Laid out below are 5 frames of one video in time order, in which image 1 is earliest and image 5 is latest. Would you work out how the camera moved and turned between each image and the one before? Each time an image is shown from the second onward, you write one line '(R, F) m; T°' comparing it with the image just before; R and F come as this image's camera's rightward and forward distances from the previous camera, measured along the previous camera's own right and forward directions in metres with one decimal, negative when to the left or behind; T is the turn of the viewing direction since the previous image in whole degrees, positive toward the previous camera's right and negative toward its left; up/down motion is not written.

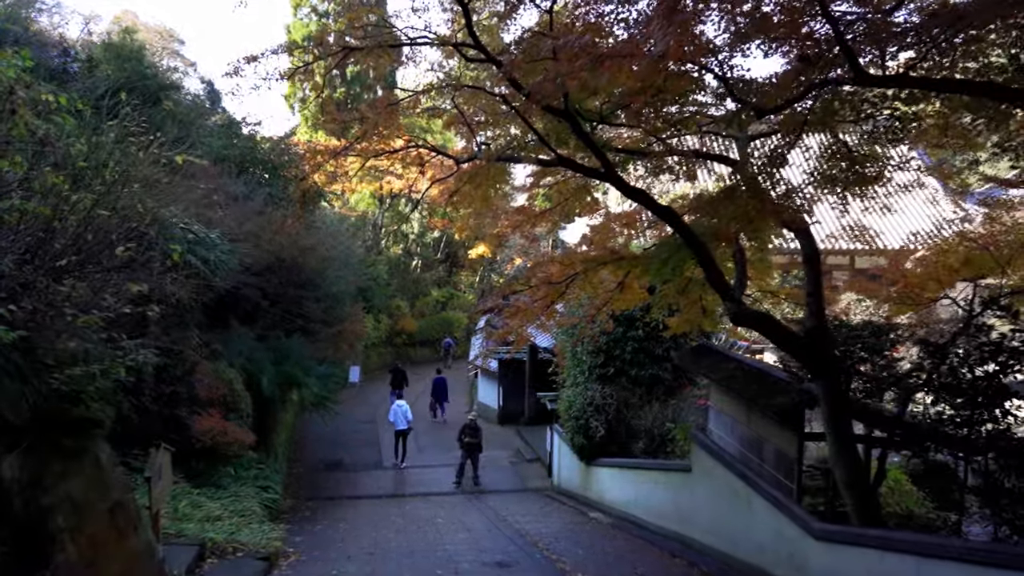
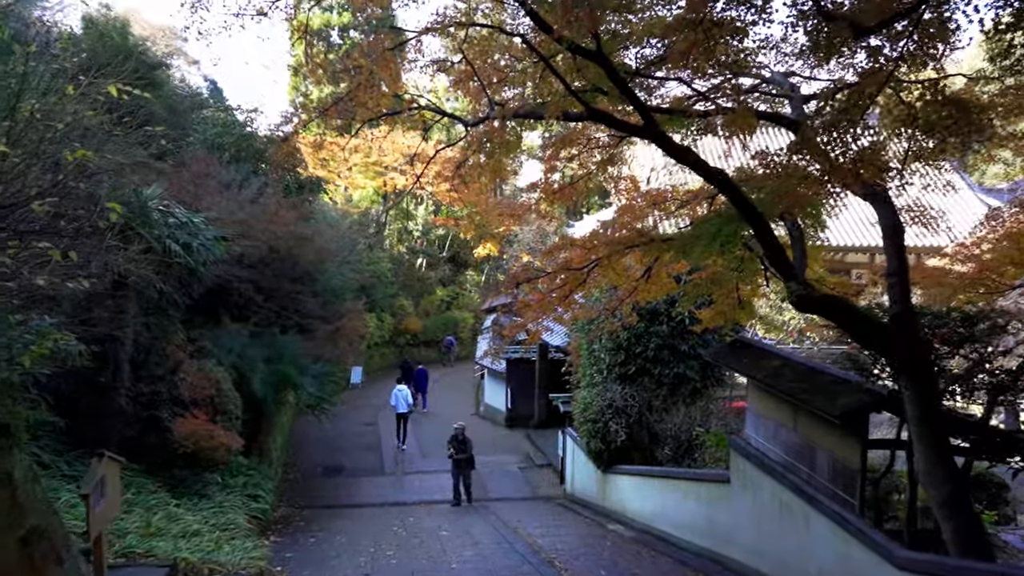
(-0.1, +1.0) m; 0°
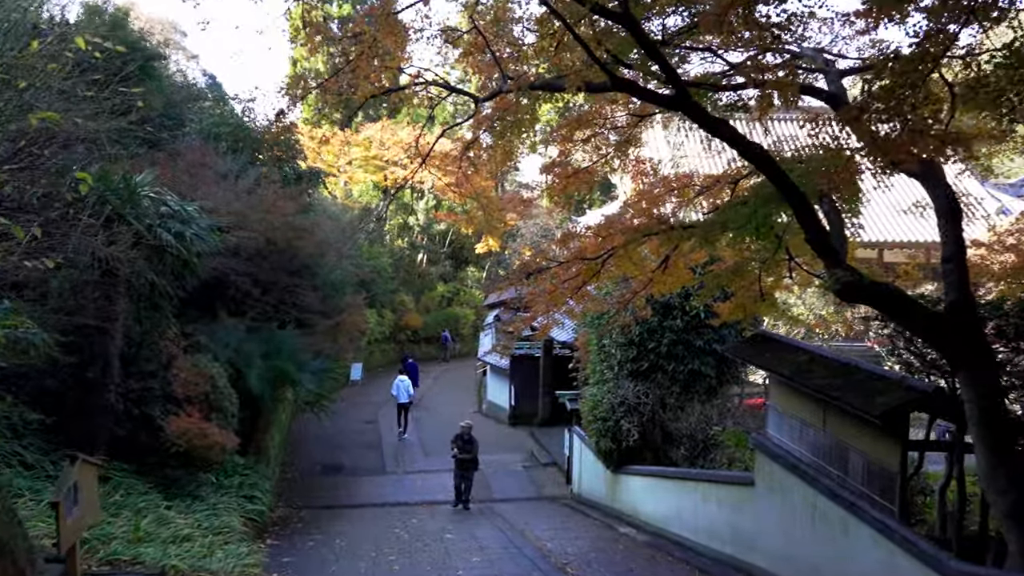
(-0.1, +0.4) m; 0°
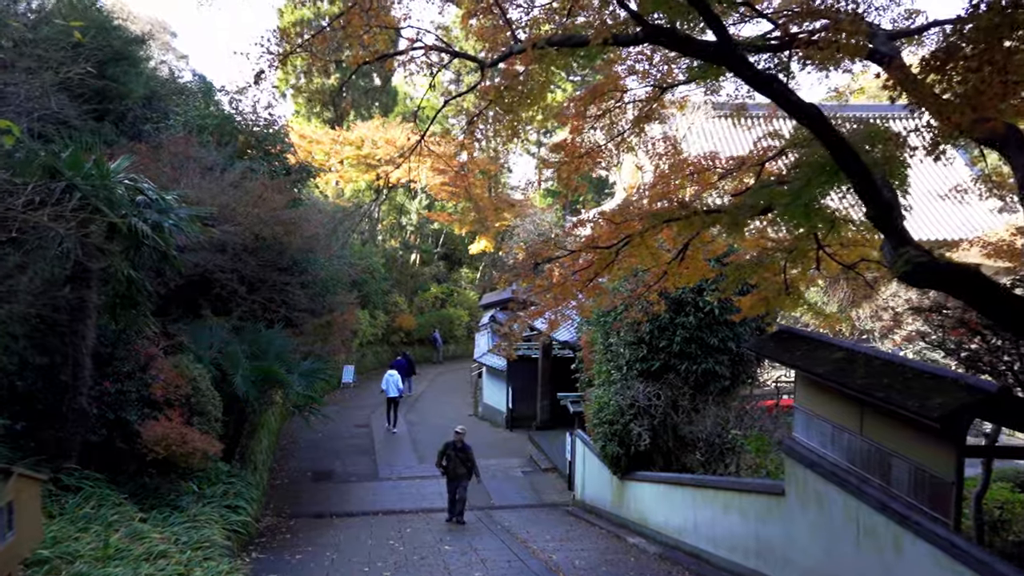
(-0.1, +0.6) m; +1°
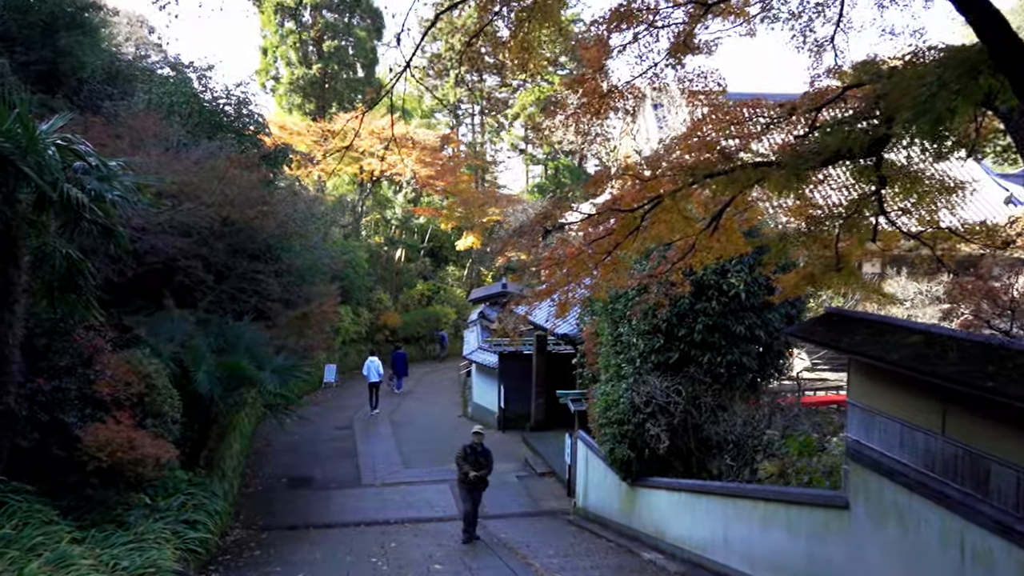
(-0.1, +1.2) m; +1°
